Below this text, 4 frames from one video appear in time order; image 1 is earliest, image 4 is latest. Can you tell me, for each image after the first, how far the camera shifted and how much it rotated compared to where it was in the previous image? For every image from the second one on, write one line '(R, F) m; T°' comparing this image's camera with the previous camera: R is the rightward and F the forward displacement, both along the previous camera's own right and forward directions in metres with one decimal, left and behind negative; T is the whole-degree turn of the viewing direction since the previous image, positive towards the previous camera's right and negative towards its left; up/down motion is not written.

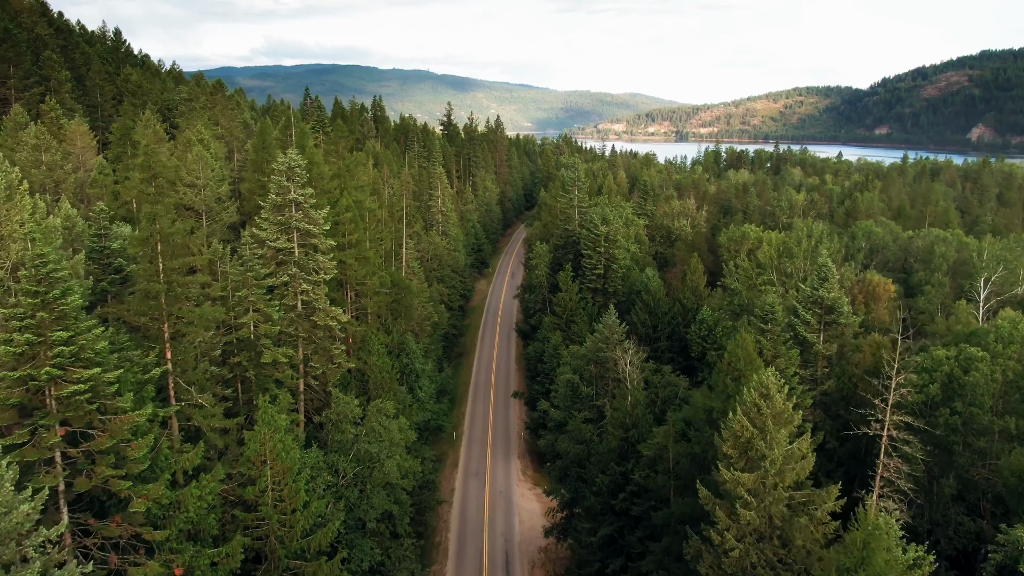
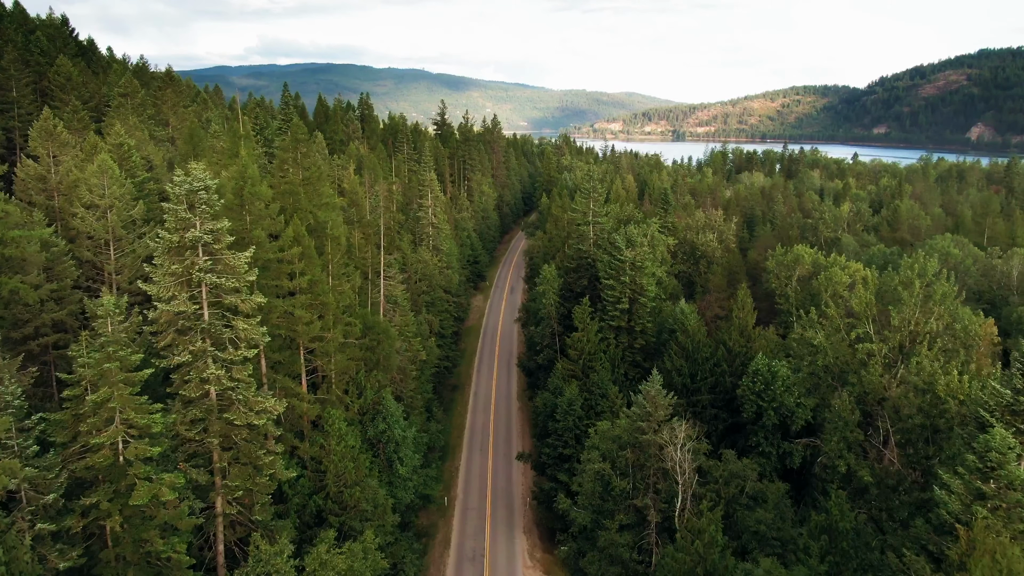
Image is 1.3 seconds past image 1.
(-0.6, +11.5) m; 0°
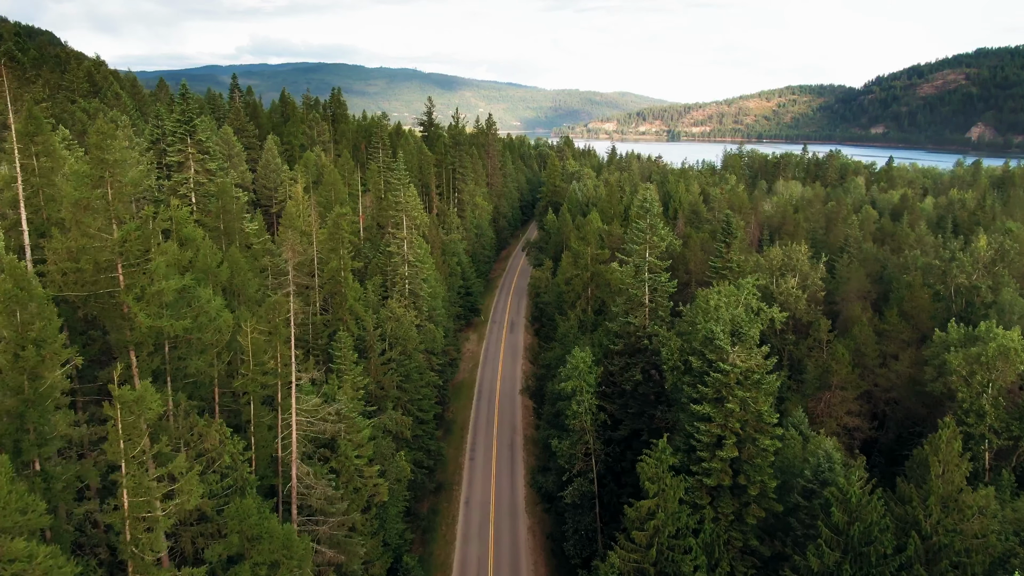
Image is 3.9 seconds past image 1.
(-1.1, +21.5) m; +1°
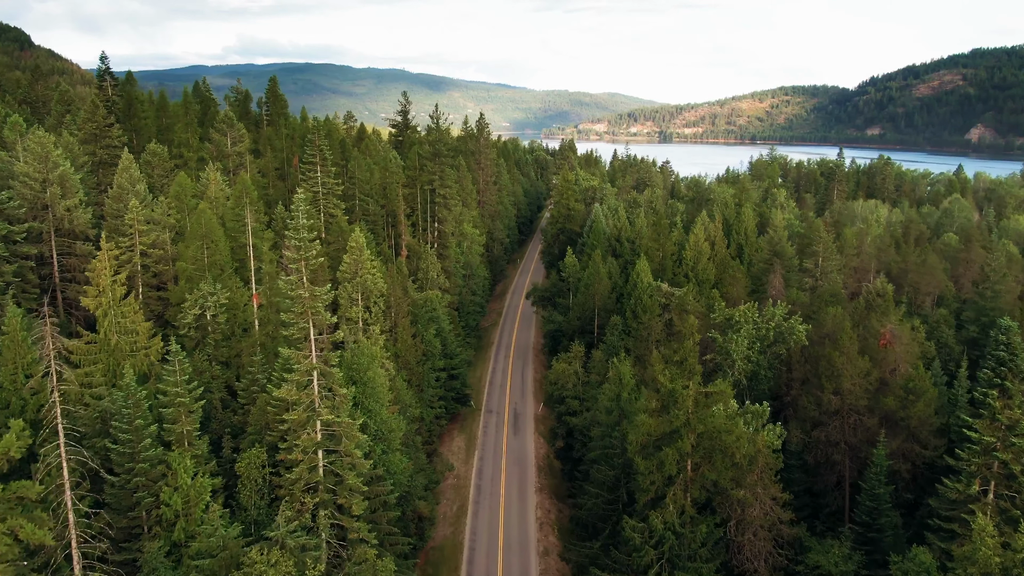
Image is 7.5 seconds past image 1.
(-1.5, +31.2) m; +1°
